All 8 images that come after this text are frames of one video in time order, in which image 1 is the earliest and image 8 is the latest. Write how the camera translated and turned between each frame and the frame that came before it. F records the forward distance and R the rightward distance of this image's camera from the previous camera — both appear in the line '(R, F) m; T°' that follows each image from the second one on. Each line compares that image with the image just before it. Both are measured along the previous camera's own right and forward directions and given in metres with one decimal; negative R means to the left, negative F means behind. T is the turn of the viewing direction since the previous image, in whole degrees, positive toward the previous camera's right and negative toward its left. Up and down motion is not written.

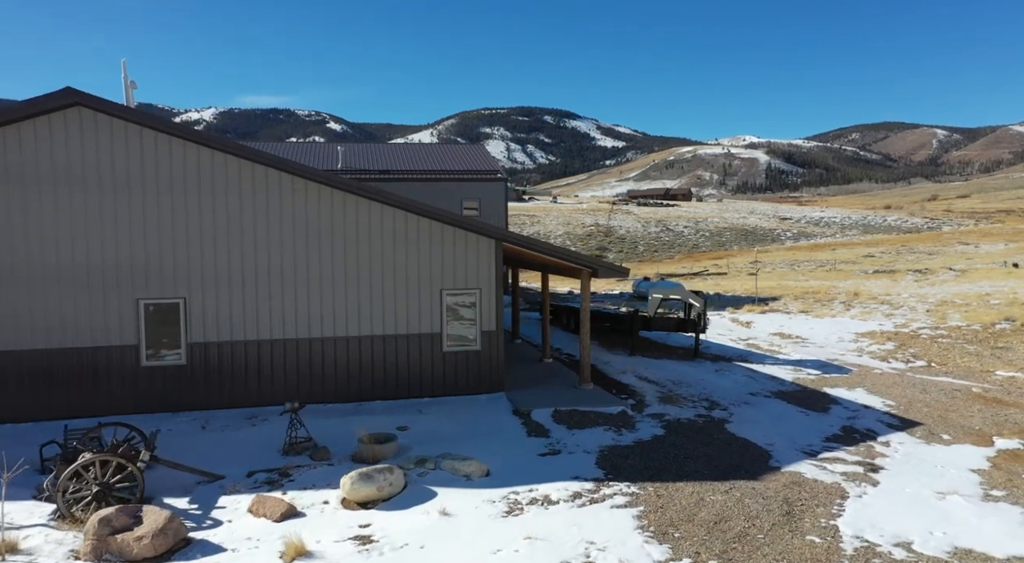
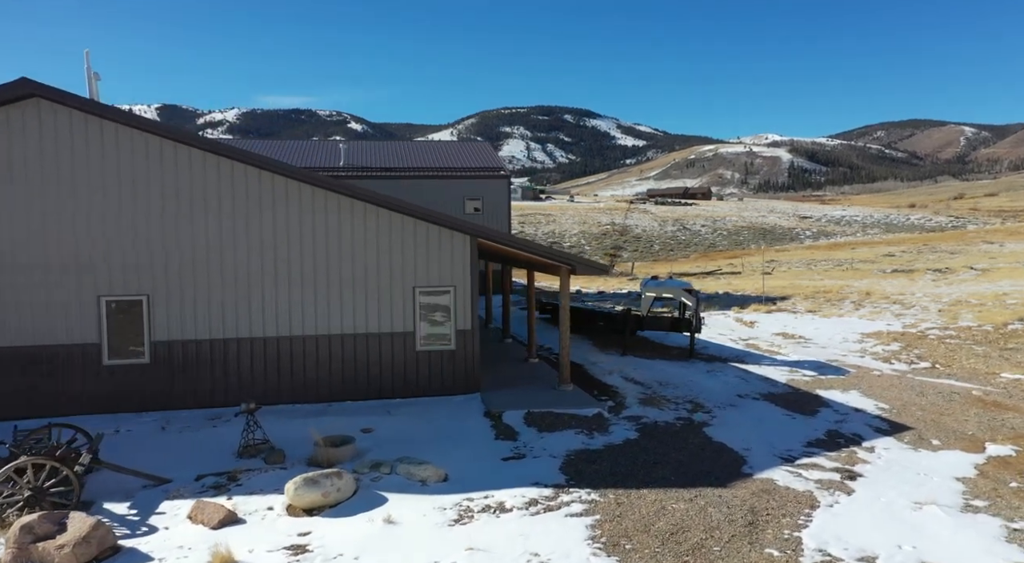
(+0.5, +0.3) m; -1°
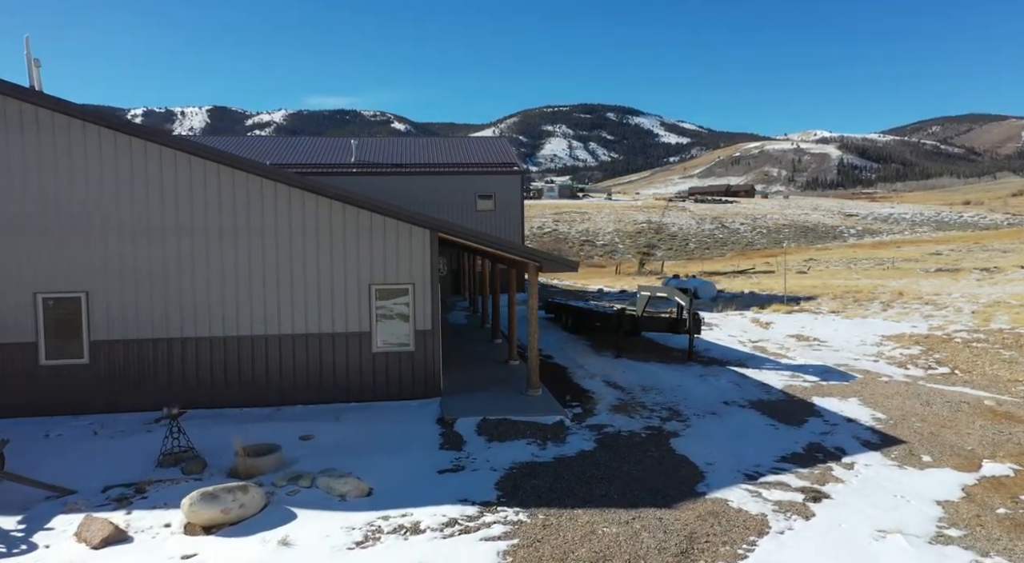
(+0.9, +0.5) m; -2°
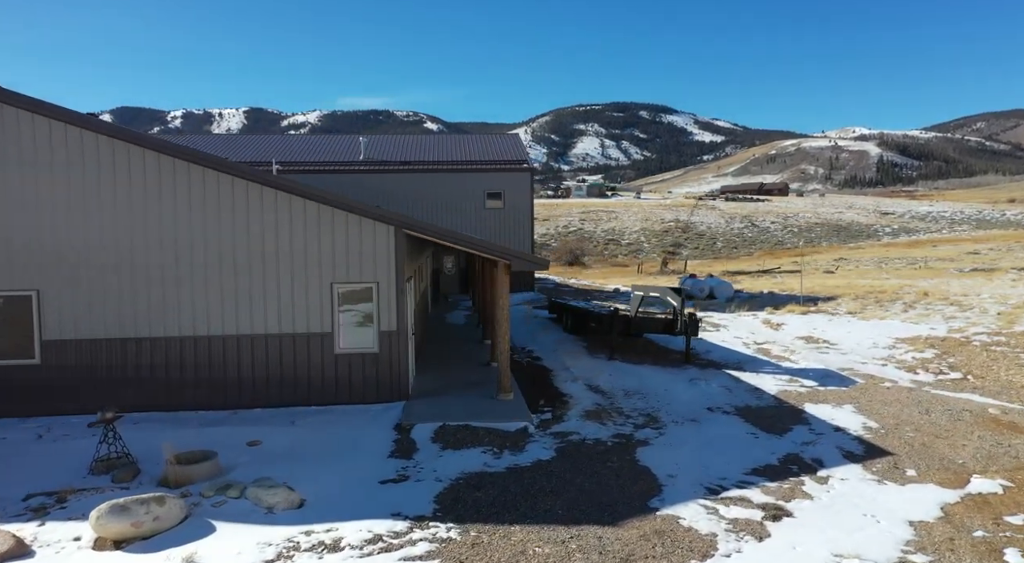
(+0.7, +0.4) m; -2°
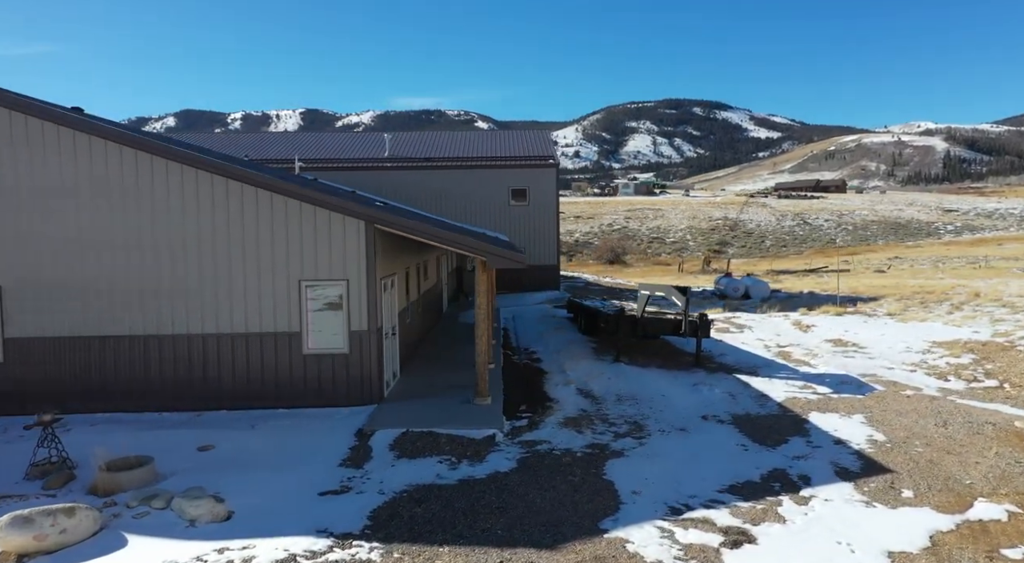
(+0.8, +0.4) m; -3°
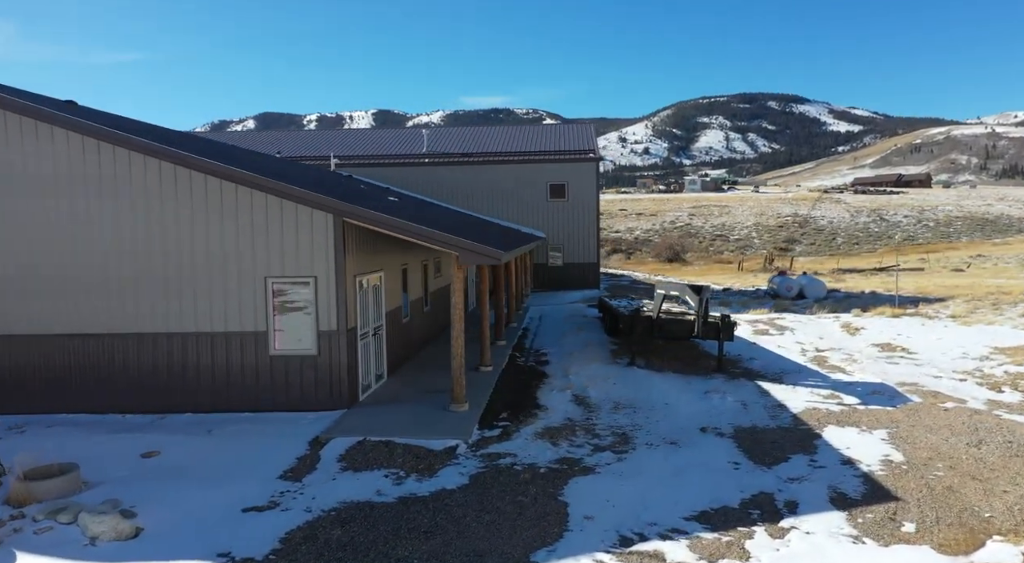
(+0.9, +0.6) m; -5°
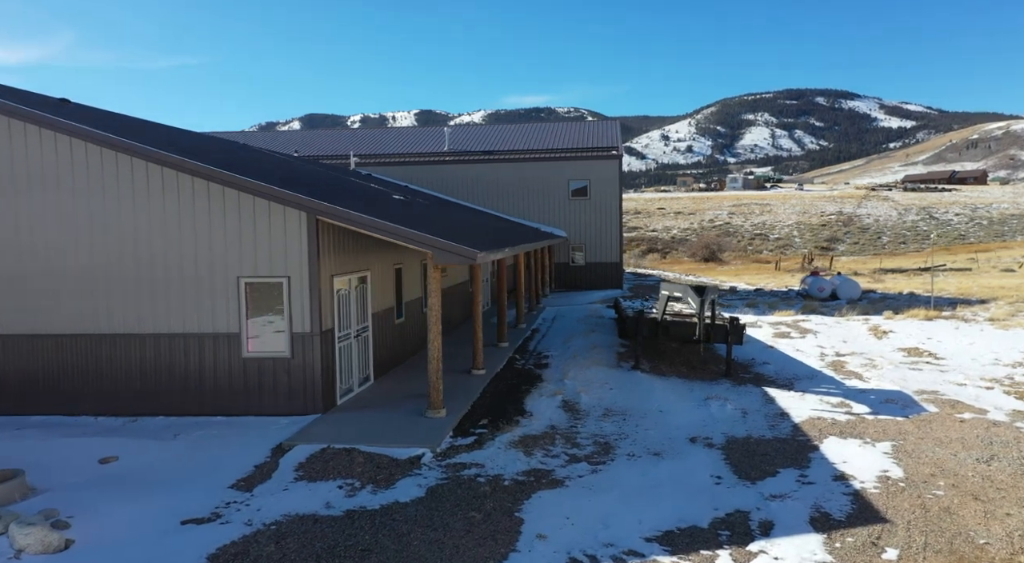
(+0.6, +0.3) m; -3°
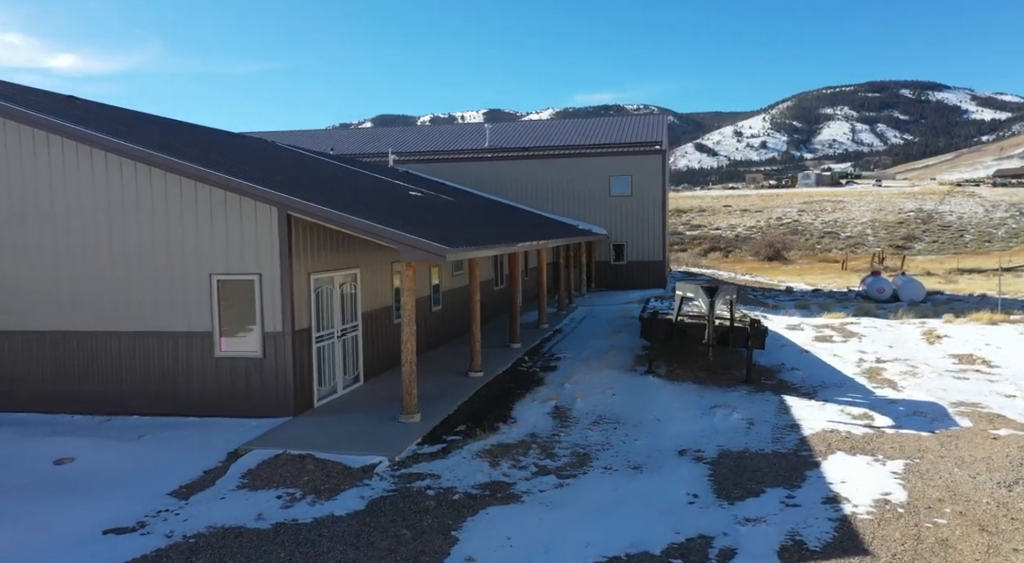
(+0.9, +0.4) m; -5°
